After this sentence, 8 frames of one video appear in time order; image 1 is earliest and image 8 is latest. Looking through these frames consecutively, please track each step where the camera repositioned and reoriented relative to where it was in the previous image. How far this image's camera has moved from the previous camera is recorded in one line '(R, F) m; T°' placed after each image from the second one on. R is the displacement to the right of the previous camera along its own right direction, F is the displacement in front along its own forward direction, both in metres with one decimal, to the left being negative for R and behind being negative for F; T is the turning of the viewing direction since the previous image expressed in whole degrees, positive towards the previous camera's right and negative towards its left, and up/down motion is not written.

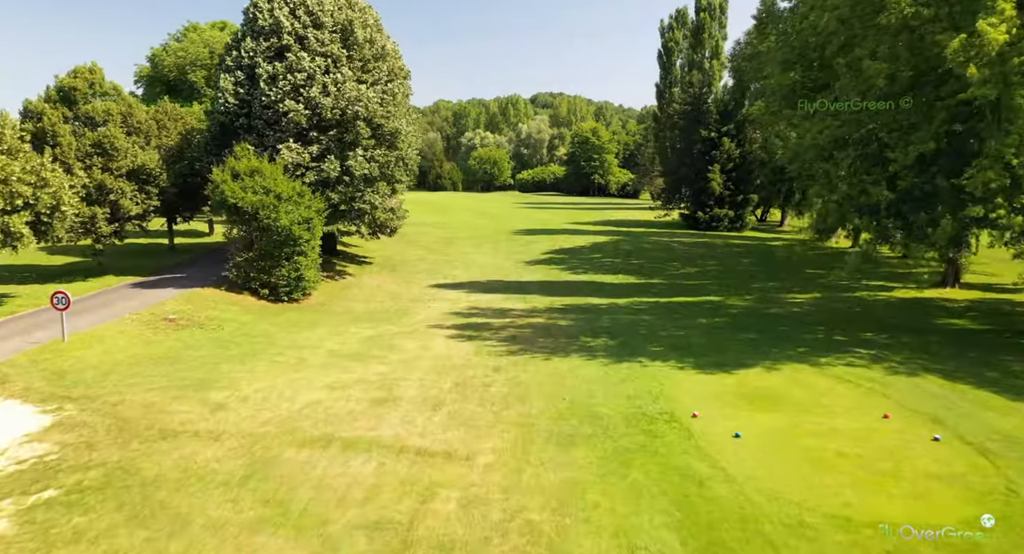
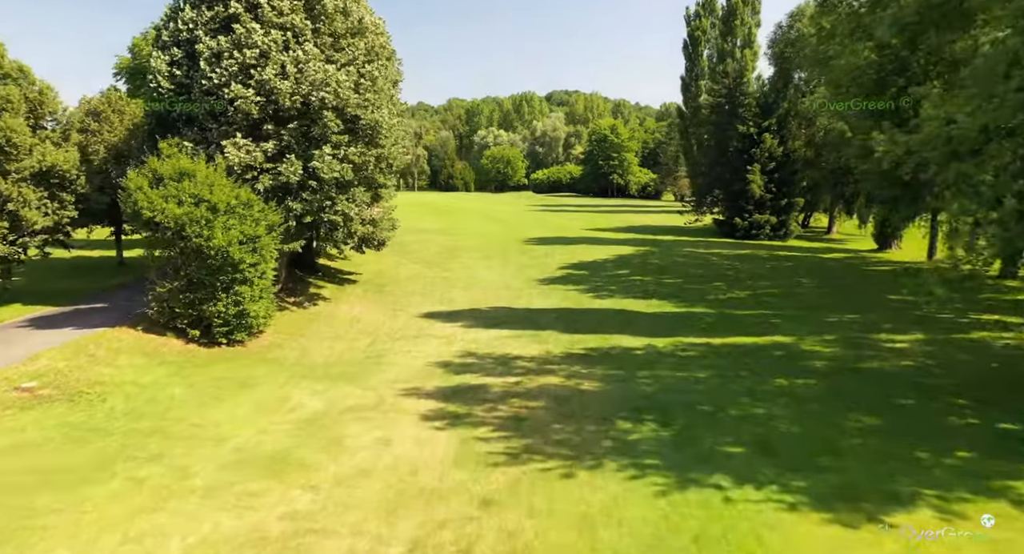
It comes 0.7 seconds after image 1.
(+0.2, +4.5) m; -1°
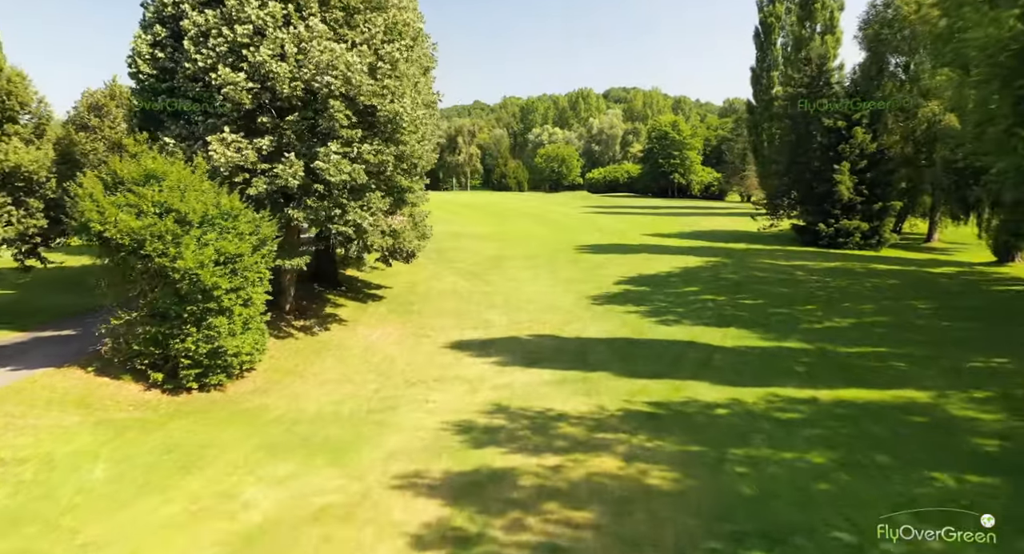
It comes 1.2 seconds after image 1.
(+0.2, +3.3) m; -5°
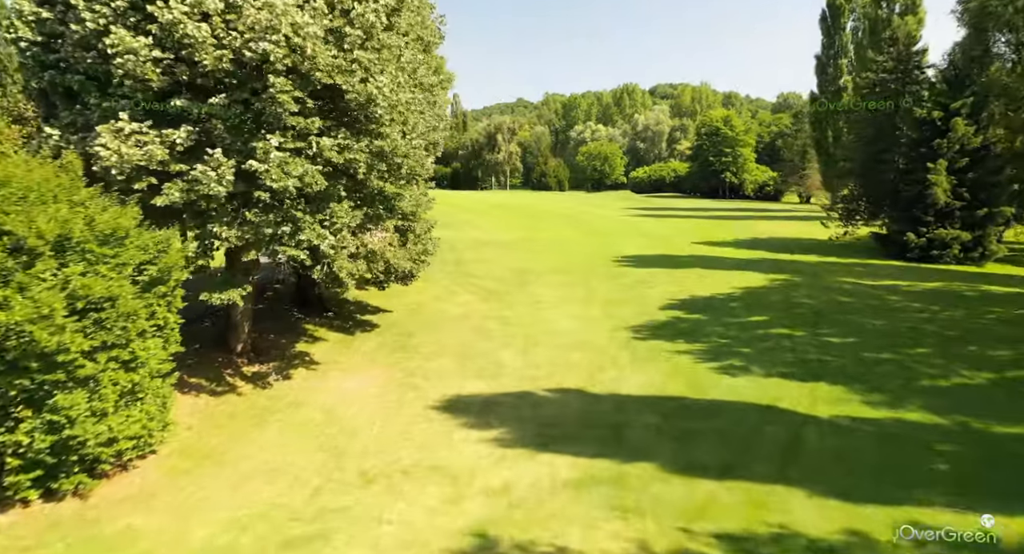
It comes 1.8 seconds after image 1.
(+0.5, +4.1) m; -4°
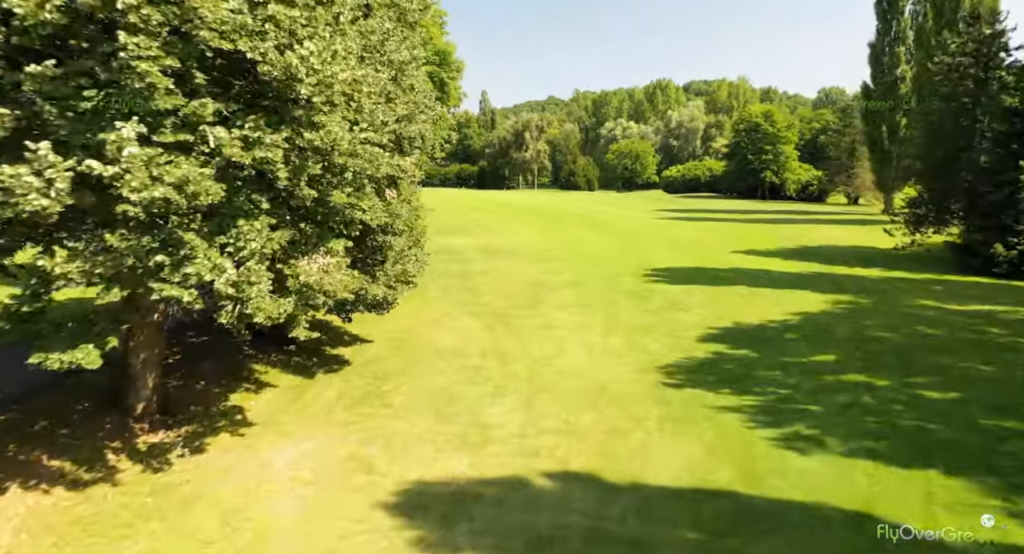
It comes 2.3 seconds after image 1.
(+0.6, +3.5) m; -3°
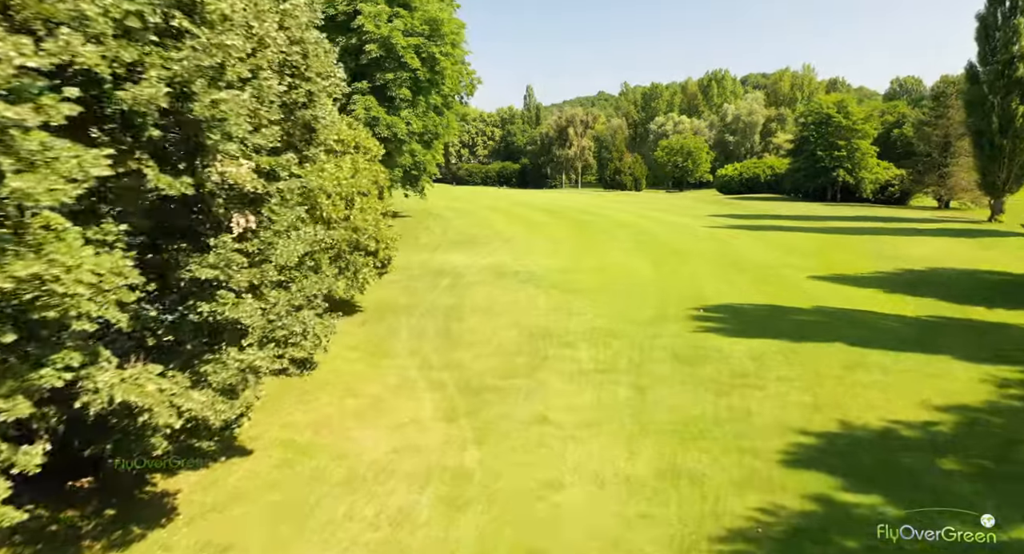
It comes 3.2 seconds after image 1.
(+1.3, +6.6) m; -4°
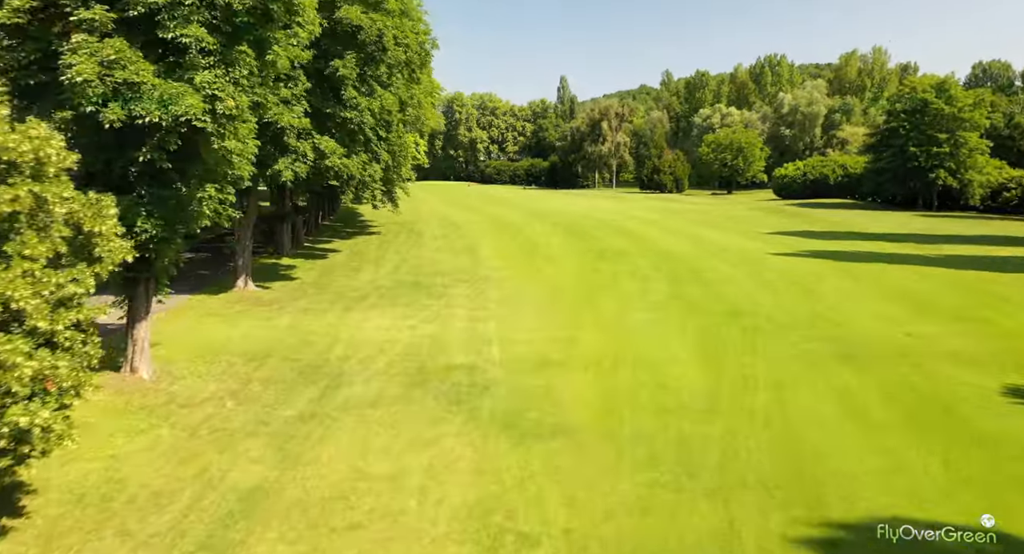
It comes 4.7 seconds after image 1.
(+2.3, +11.7) m; -3°
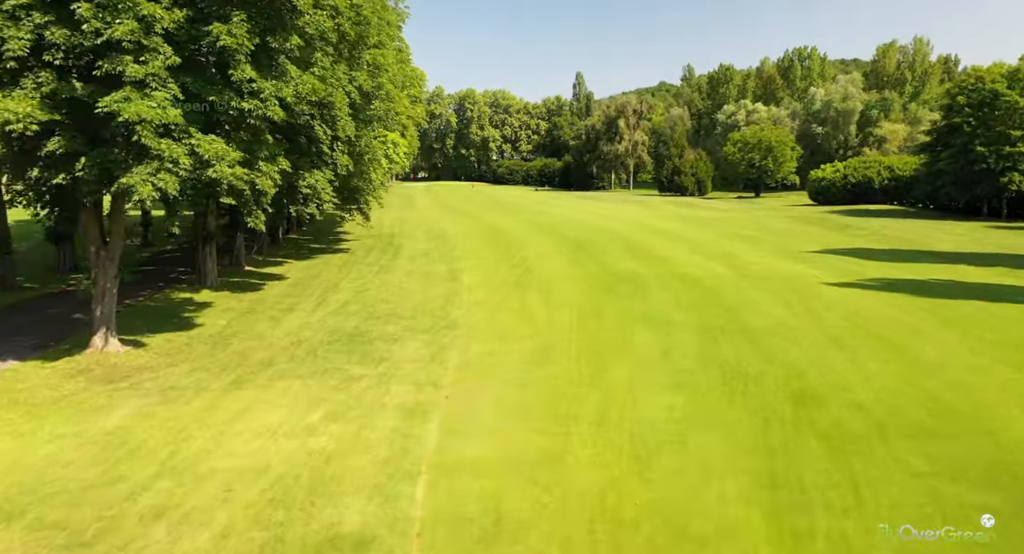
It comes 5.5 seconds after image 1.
(+1.2, +6.6) m; -1°
